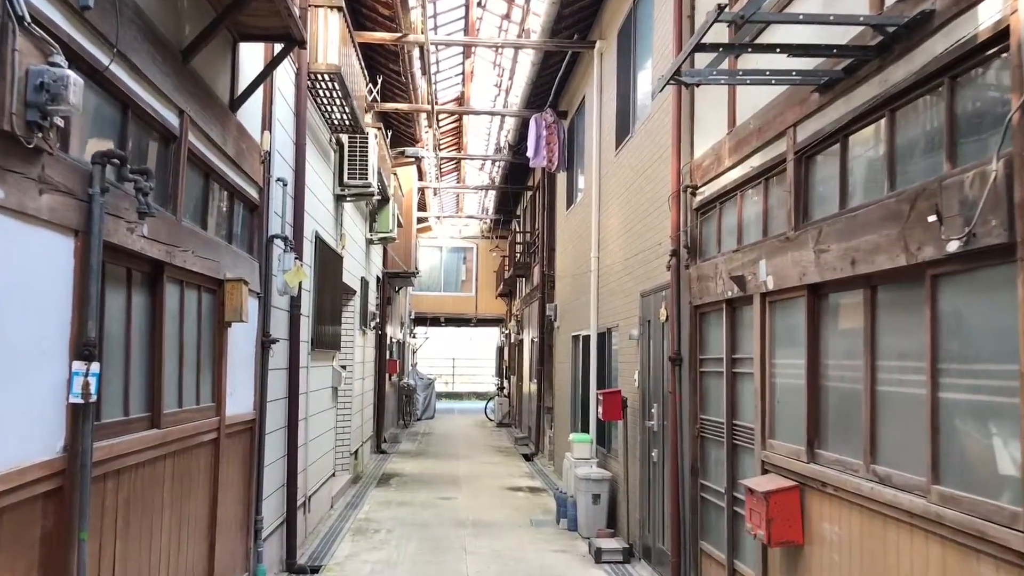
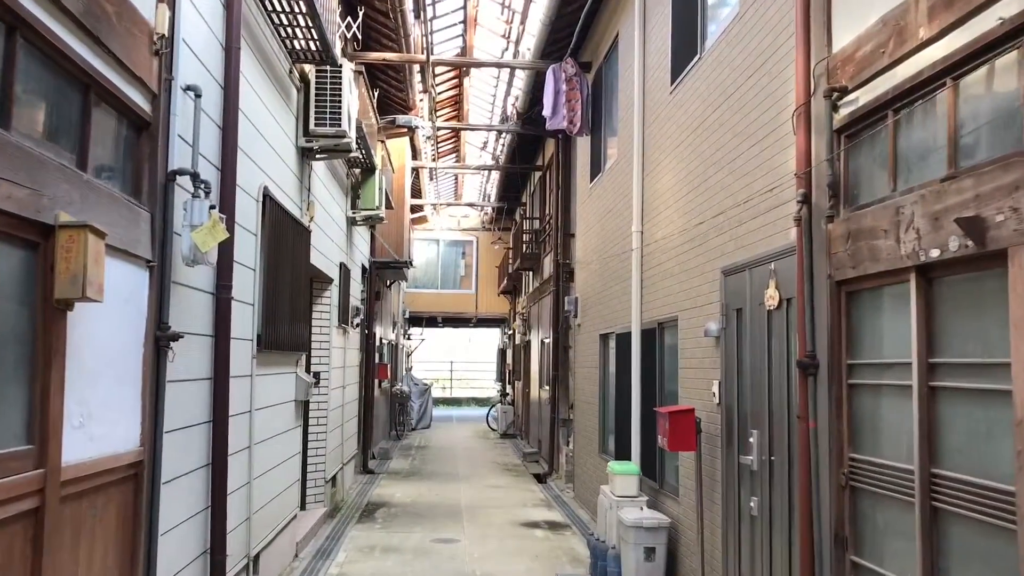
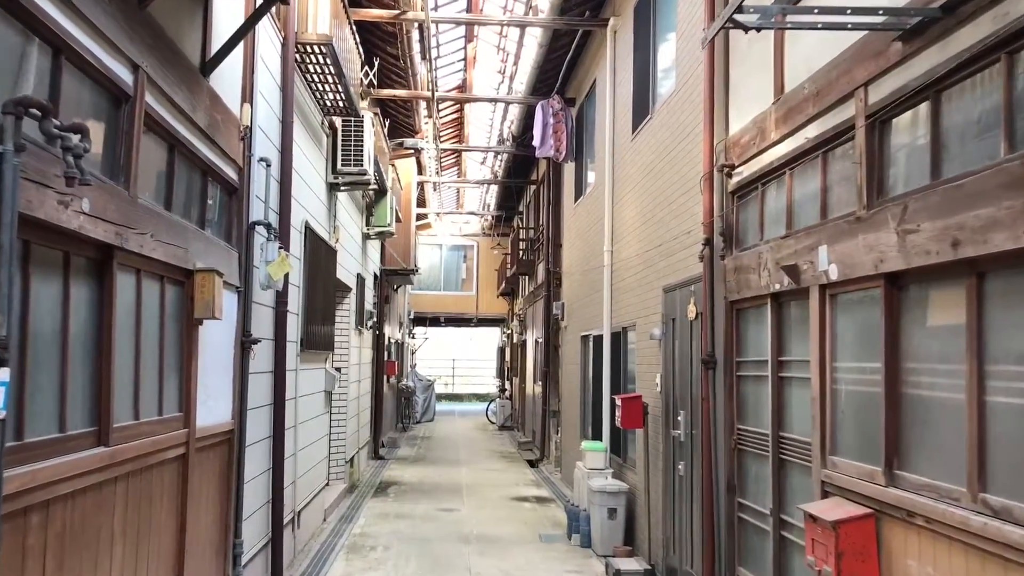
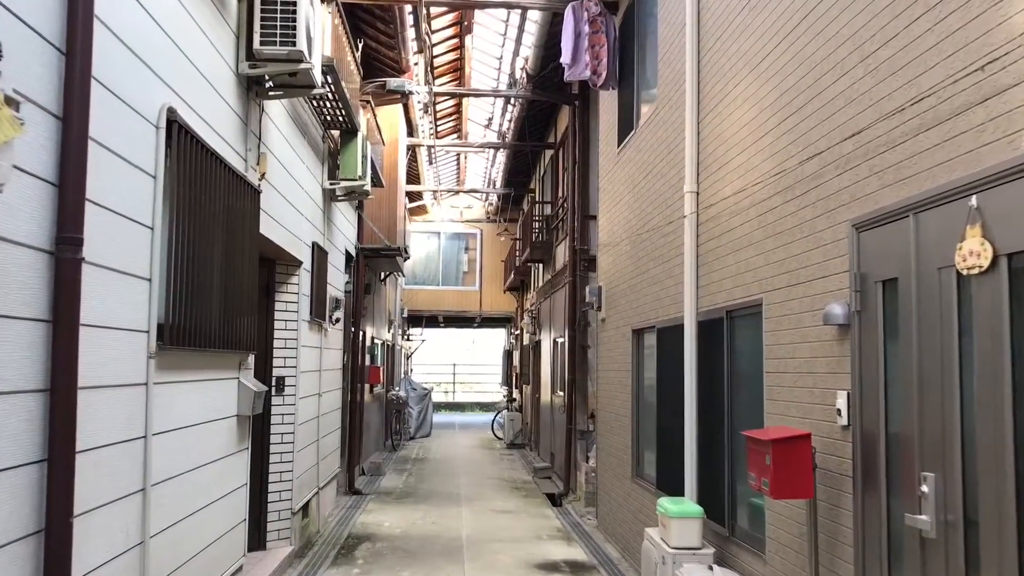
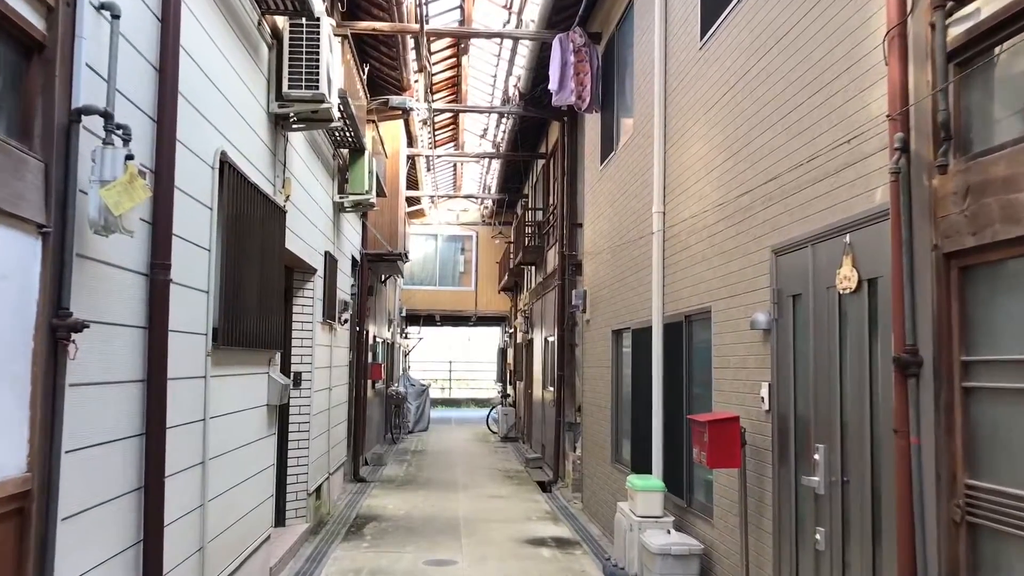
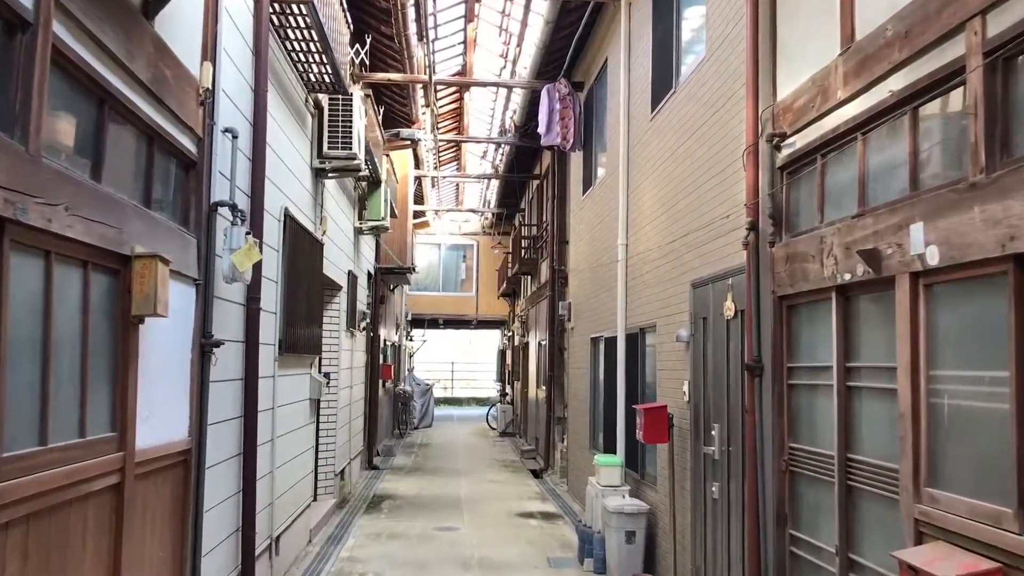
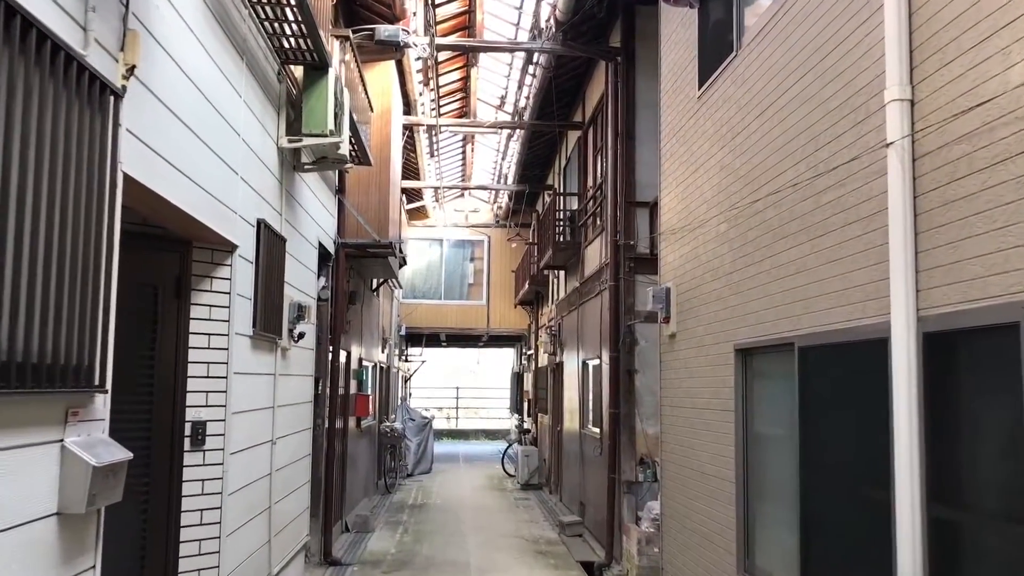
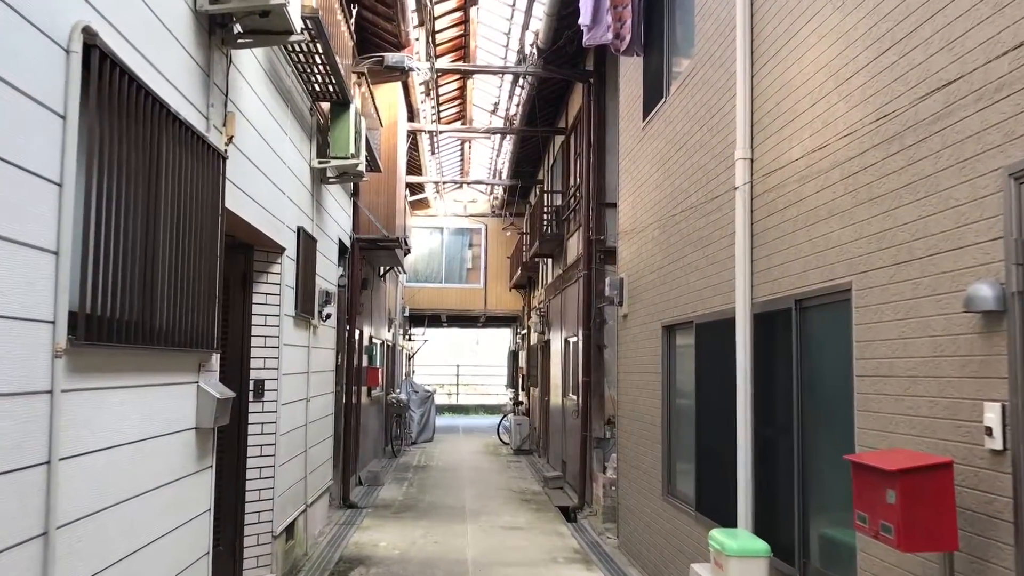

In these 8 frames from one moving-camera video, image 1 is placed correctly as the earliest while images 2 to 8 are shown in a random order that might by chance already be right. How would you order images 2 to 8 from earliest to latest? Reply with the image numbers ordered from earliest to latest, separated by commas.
3, 6, 2, 5, 4, 8, 7
